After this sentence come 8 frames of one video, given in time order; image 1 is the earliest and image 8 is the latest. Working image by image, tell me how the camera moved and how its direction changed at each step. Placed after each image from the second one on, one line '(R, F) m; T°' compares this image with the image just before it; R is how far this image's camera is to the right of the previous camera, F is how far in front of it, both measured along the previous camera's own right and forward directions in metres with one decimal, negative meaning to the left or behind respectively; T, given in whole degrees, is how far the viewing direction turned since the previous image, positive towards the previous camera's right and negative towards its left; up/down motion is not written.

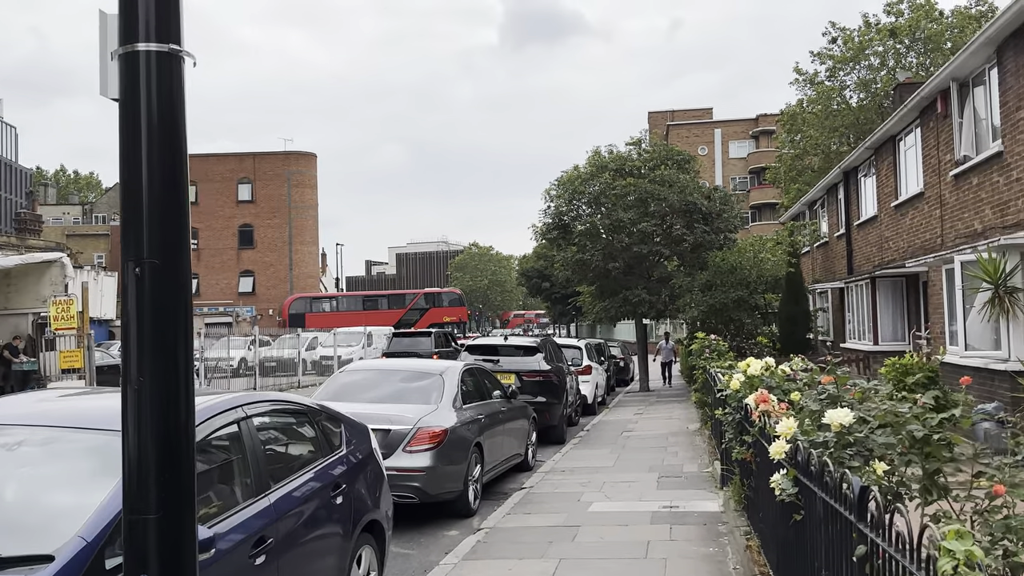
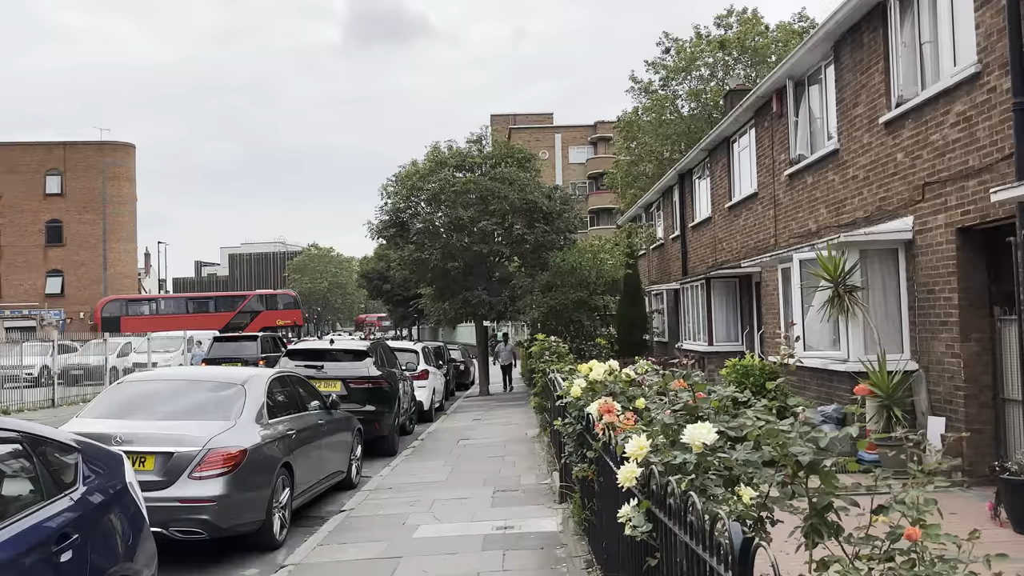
(+0.3, +1.2) m; +11°
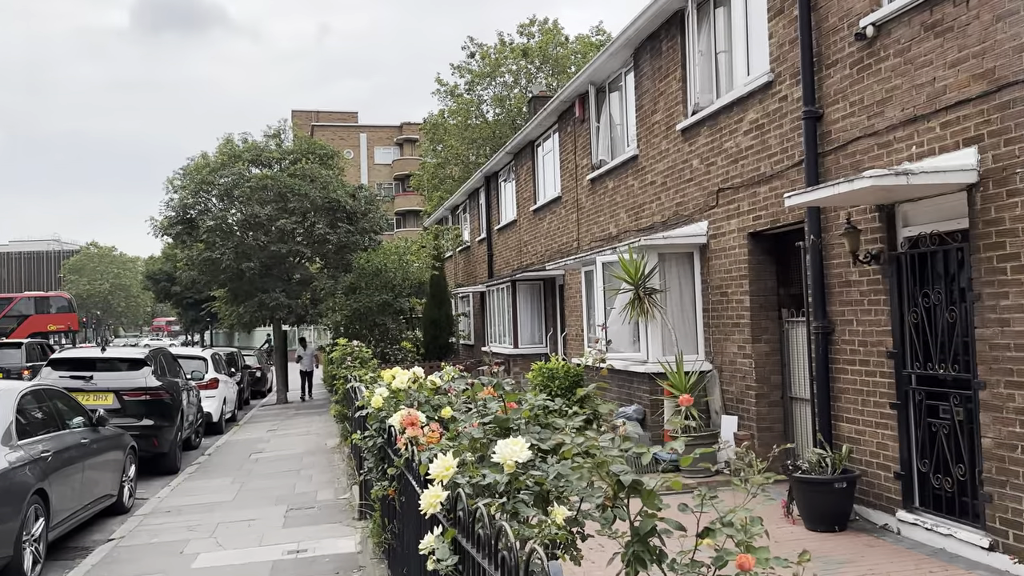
(+0.1, +0.5) m; +13°
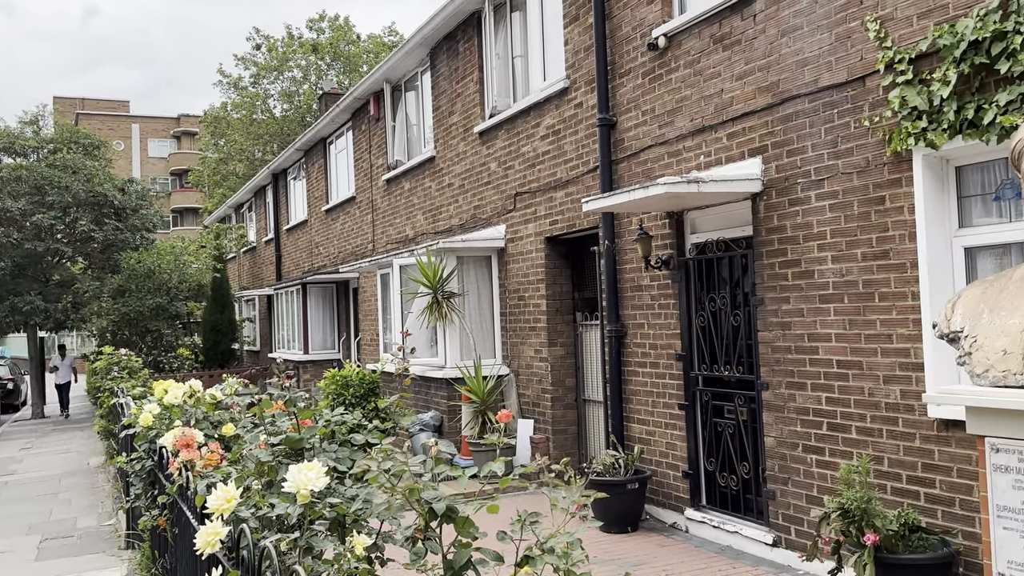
(0.0, +0.3) m; +14°
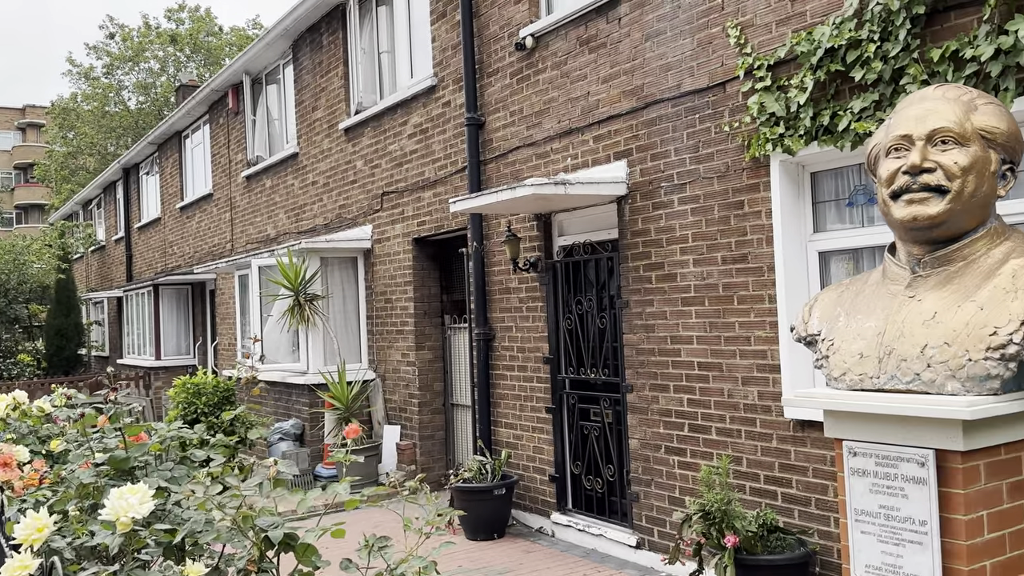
(+0.1, +0.2) m; +9°
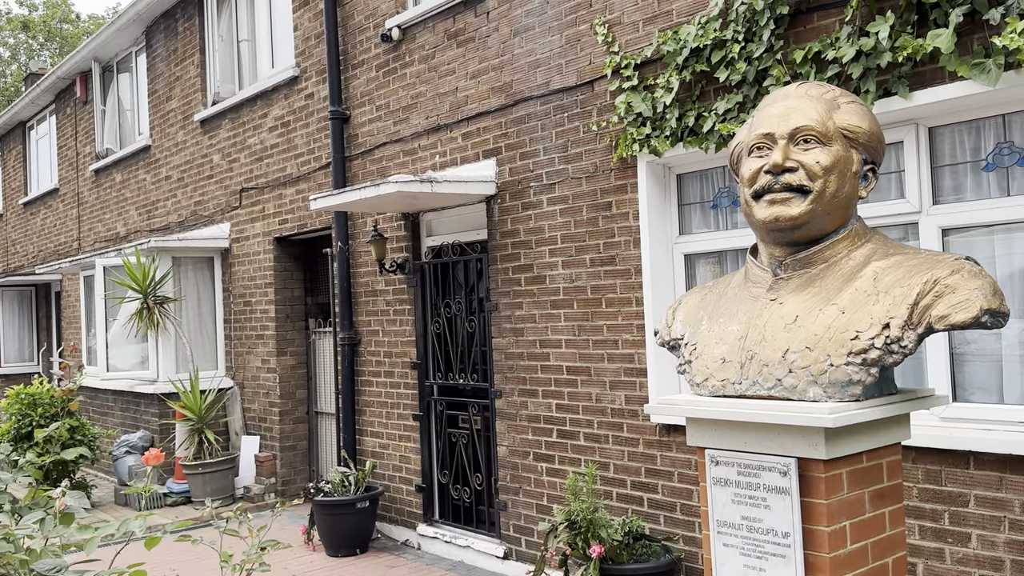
(+0.1, +0.2) m; +8°
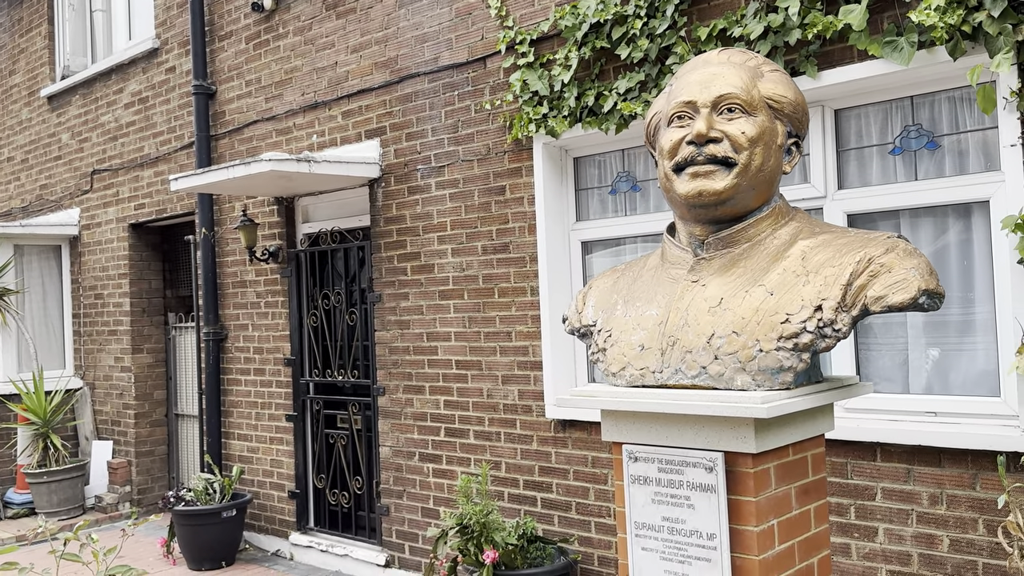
(-0.1, +0.3) m; +8°
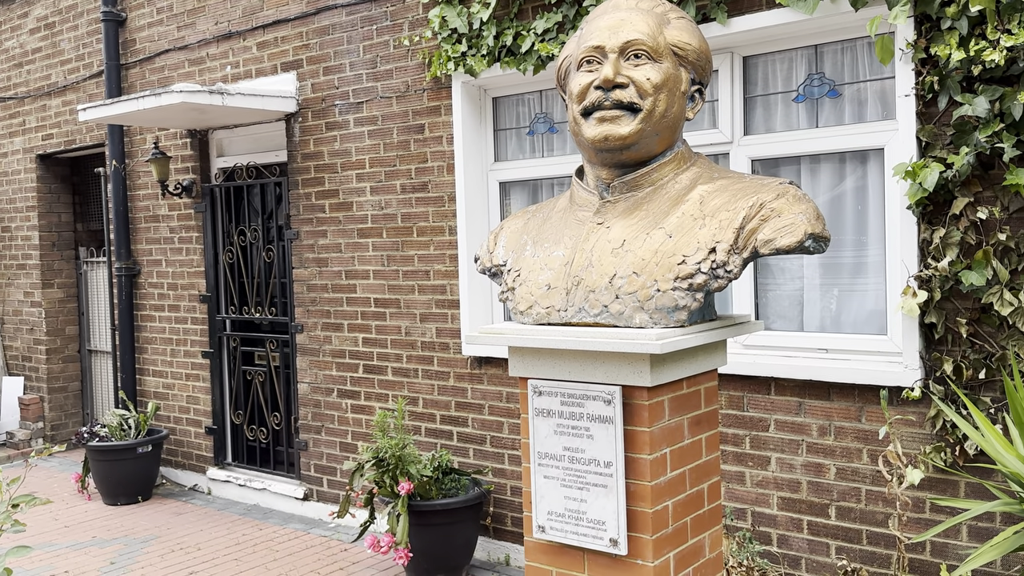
(+0.1, -0.1) m; +5°
